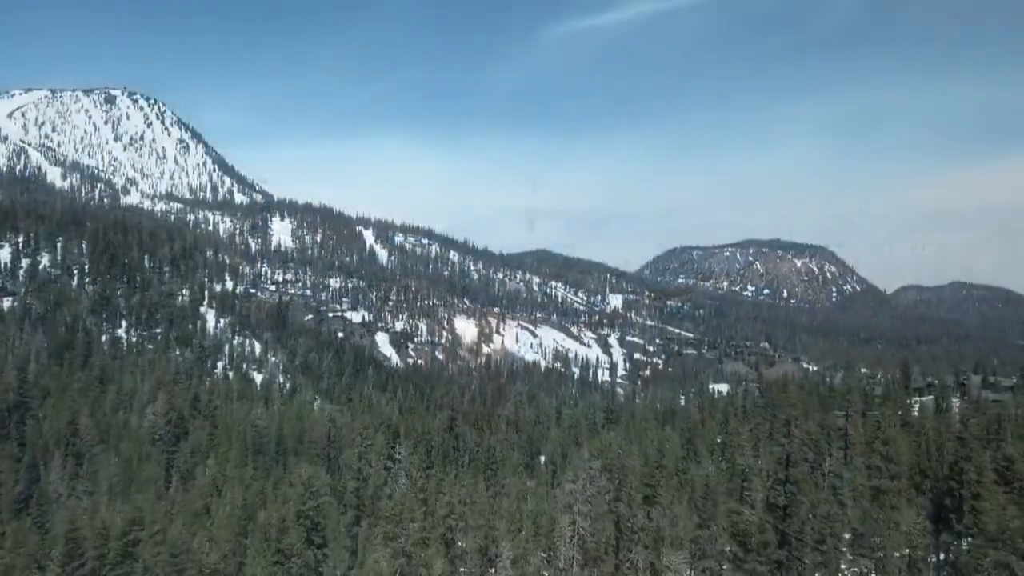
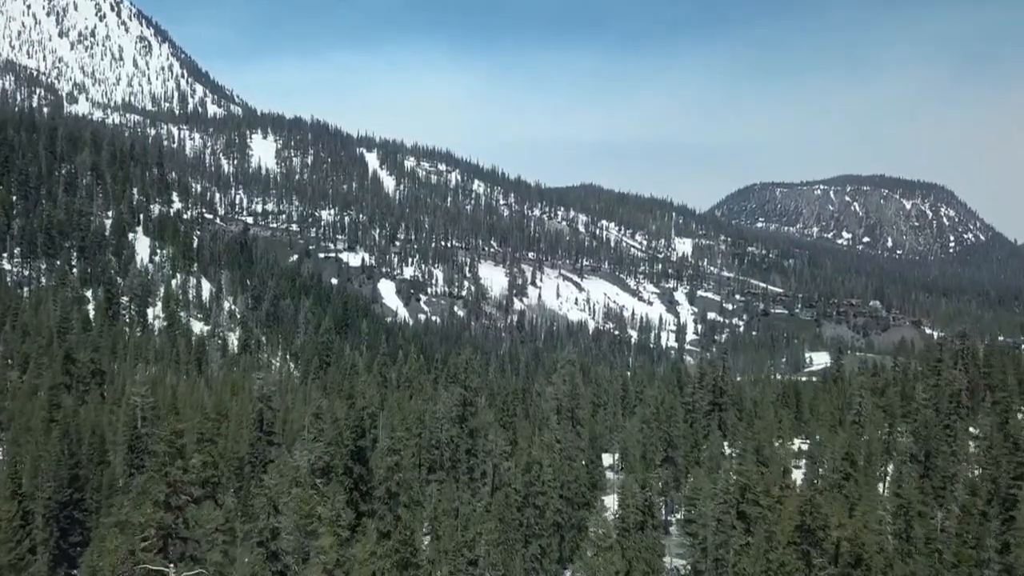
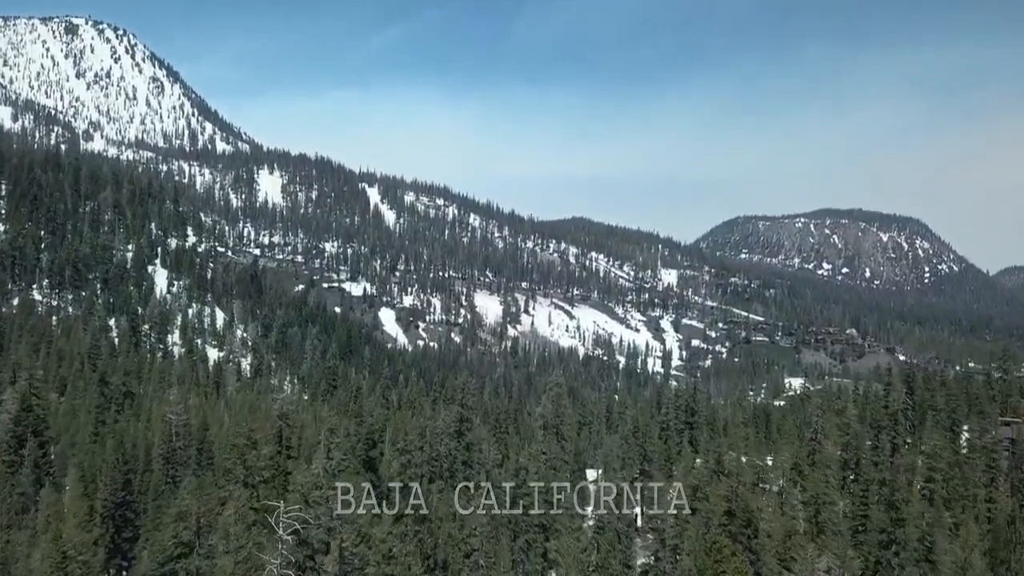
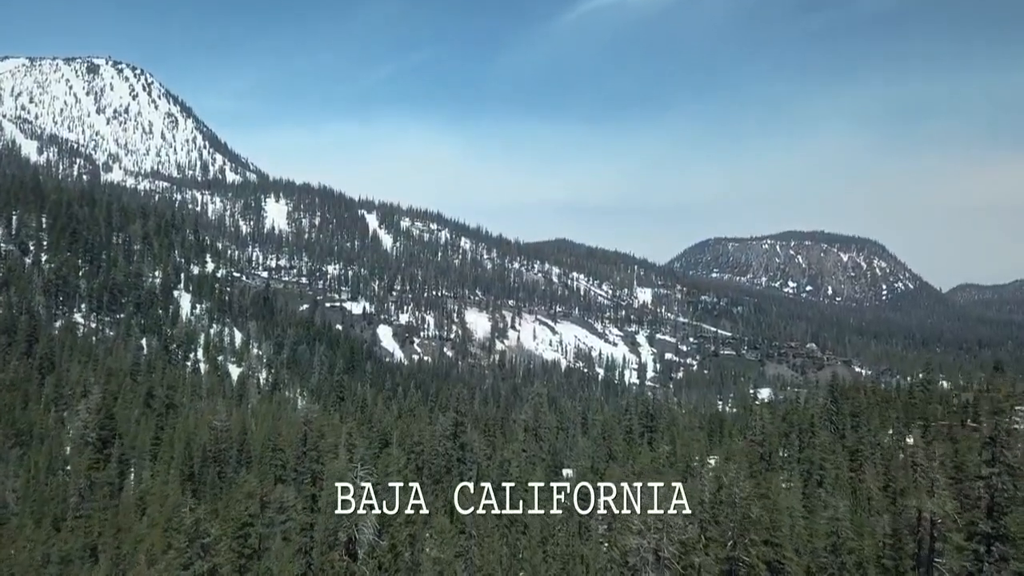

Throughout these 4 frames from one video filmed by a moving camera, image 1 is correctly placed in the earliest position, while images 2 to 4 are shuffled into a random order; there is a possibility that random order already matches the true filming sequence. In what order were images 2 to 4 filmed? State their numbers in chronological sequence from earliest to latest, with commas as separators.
4, 3, 2
